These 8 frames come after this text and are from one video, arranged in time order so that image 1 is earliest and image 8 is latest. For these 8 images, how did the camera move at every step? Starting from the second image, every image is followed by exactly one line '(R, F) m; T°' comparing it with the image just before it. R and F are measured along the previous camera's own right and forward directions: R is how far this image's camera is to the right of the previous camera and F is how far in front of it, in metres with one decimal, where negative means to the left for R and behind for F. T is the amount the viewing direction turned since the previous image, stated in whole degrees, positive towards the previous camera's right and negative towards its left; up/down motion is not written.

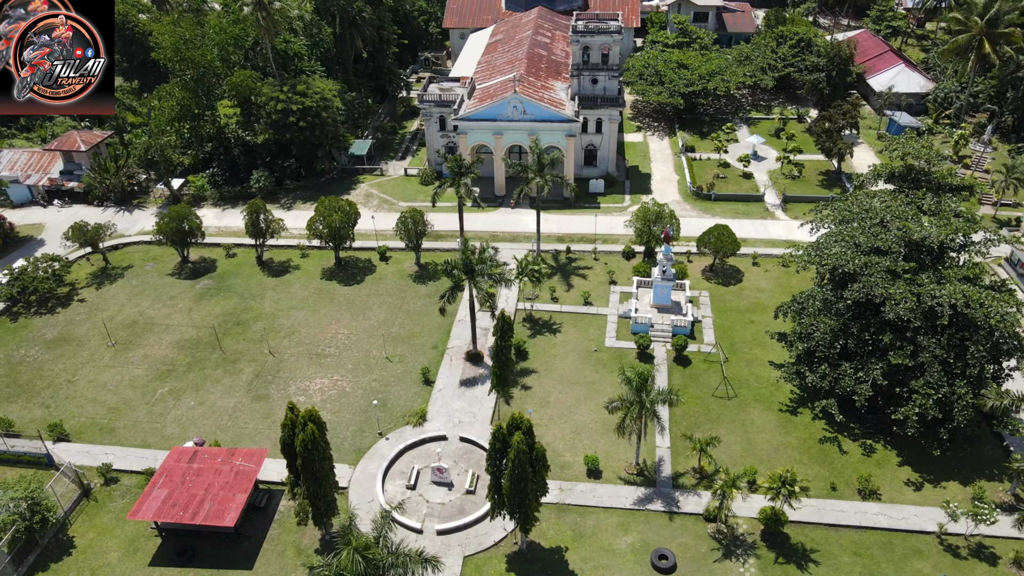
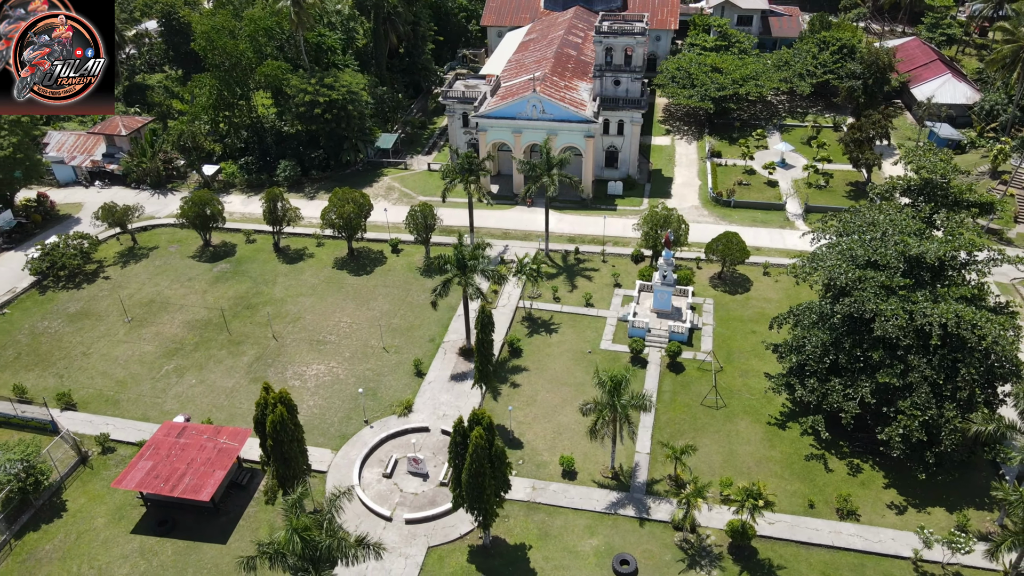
(+3.5, -0.1) m; -4°
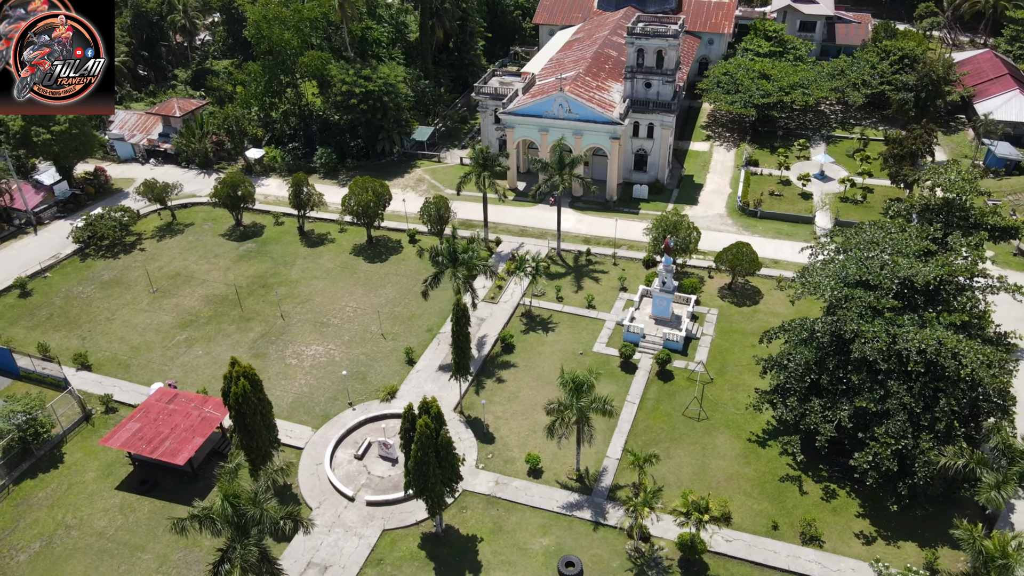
(+4.9, 0.0) m; -6°
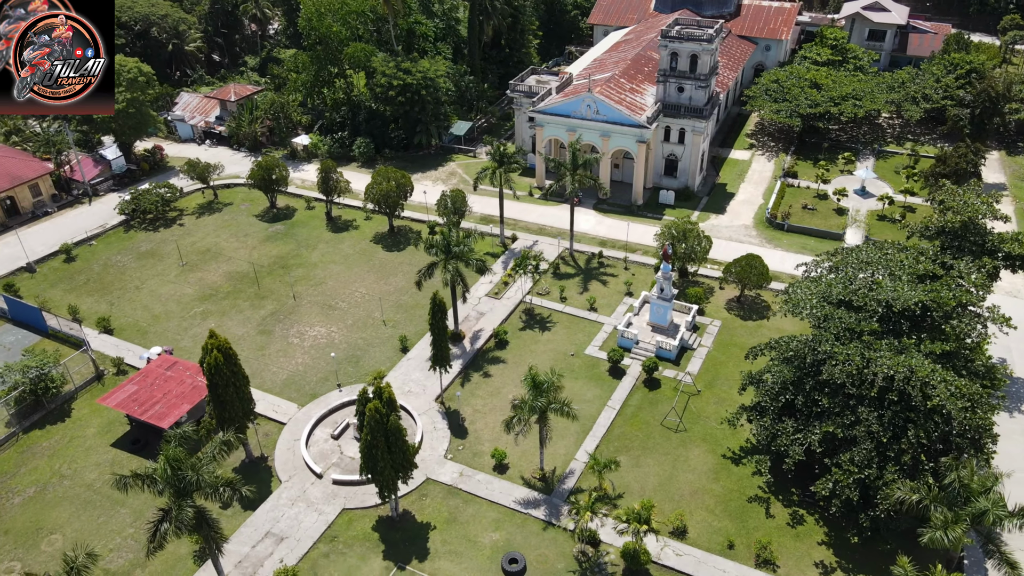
(+5.0, 0.0) m; -6°
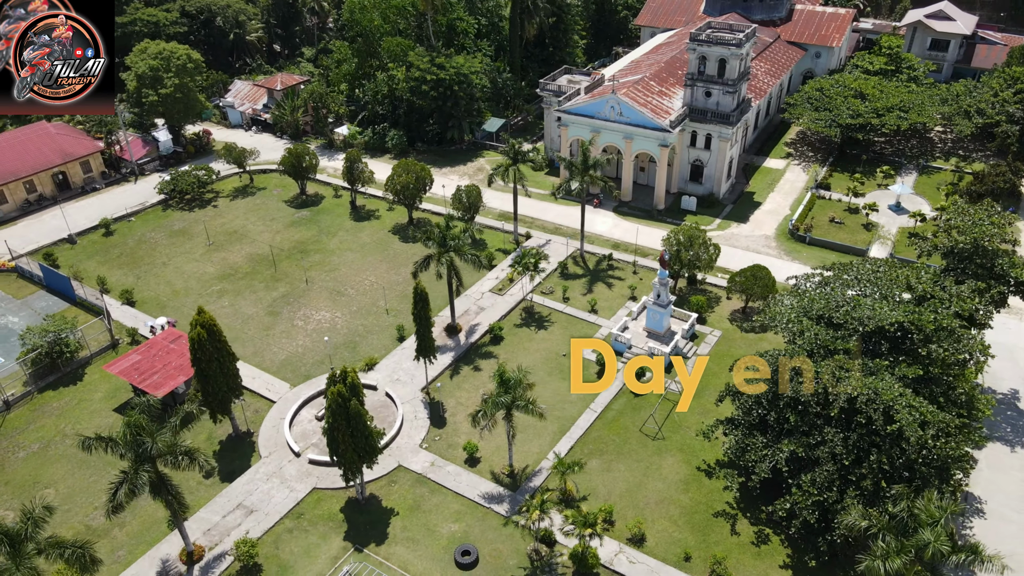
(+4.3, 0.0) m; -5°
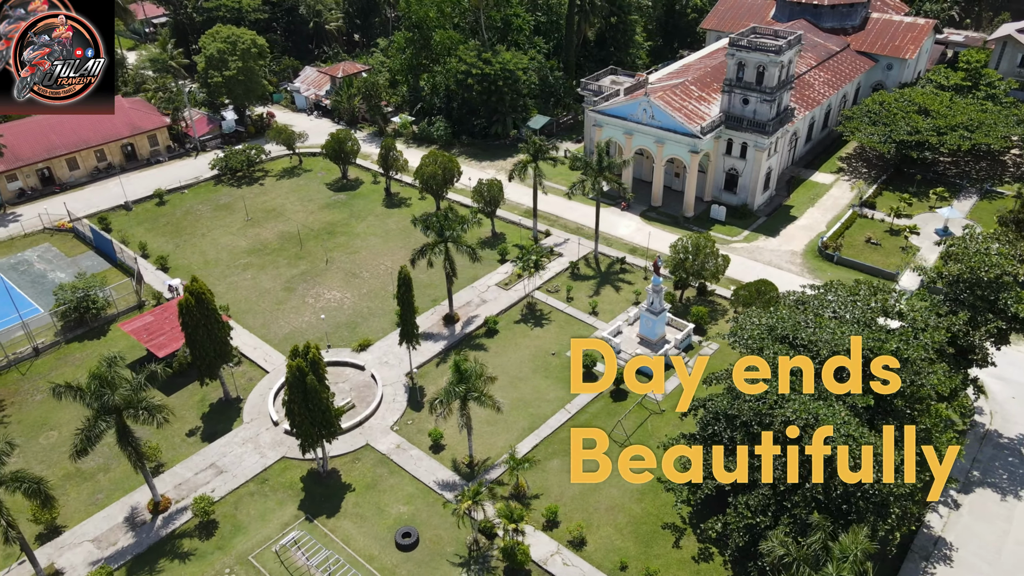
(+5.9, +0.1) m; -7°
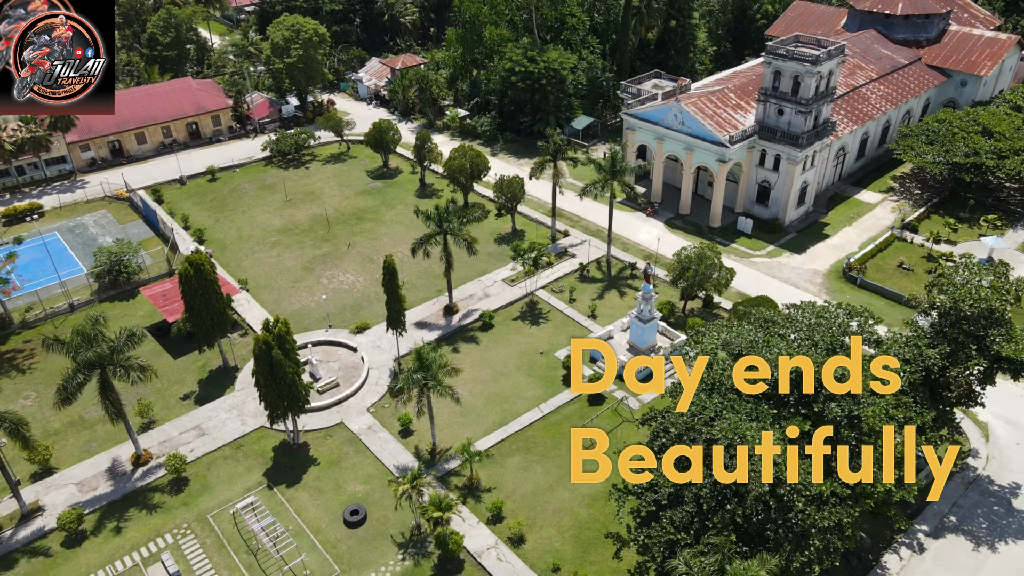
(+5.8, 0.0) m; -7°
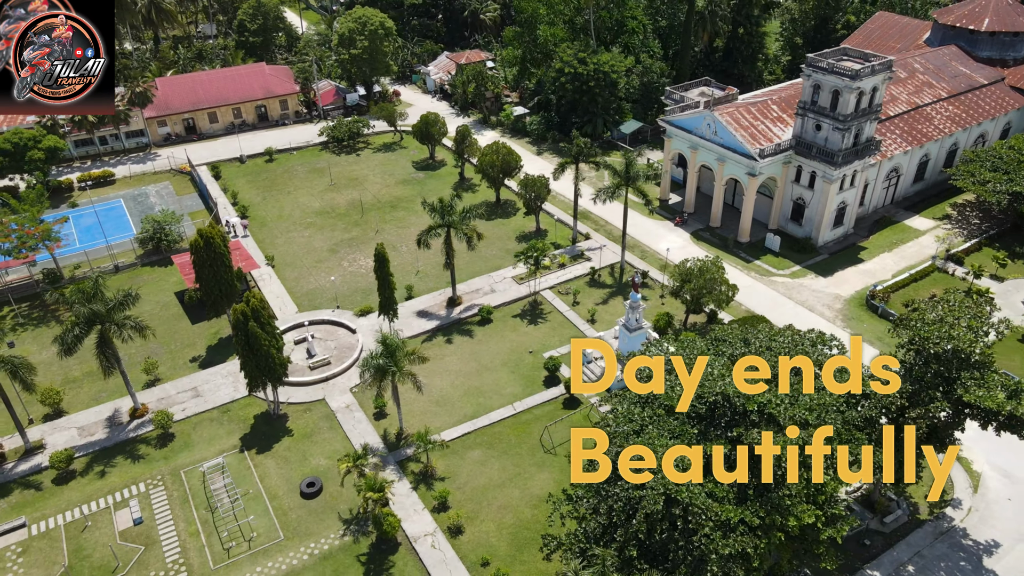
(+6.2, 0.0) m; -8°
